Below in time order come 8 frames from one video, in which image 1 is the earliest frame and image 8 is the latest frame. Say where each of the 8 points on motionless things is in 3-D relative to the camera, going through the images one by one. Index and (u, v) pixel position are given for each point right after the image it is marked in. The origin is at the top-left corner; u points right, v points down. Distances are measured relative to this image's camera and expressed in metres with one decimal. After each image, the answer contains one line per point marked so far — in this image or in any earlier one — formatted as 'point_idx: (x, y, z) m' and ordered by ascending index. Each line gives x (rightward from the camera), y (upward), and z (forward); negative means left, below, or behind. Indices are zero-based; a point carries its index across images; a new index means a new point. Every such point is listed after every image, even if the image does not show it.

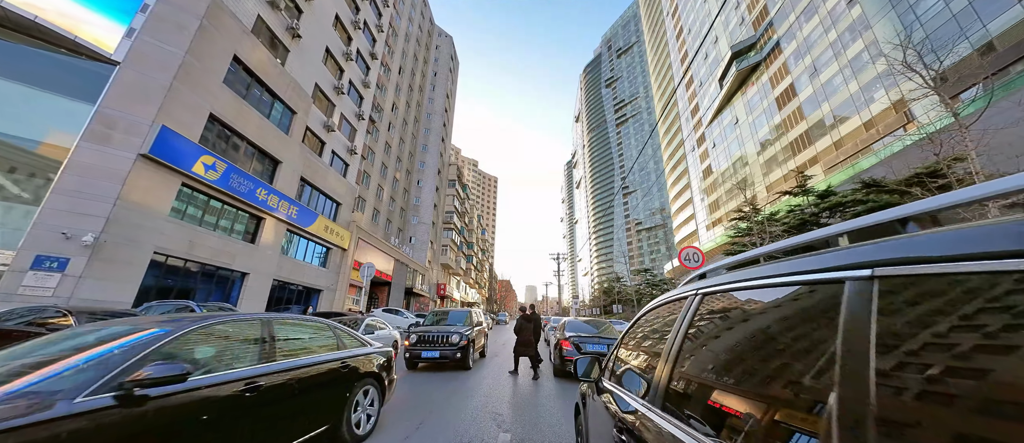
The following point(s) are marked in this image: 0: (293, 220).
0: (-13.0, 0.0, +18.6) m
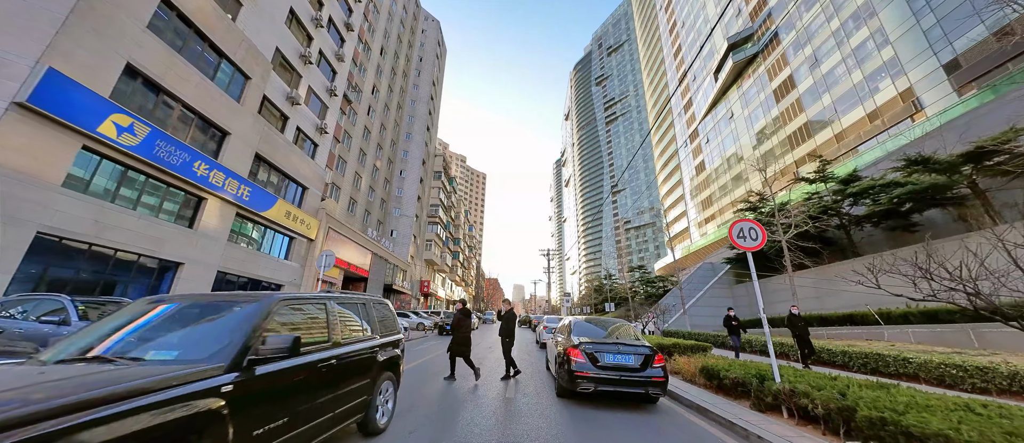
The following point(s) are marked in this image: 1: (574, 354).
0: (-13.6, +0.9, +15.9) m
1: (+1.1, -2.4, +5.5) m
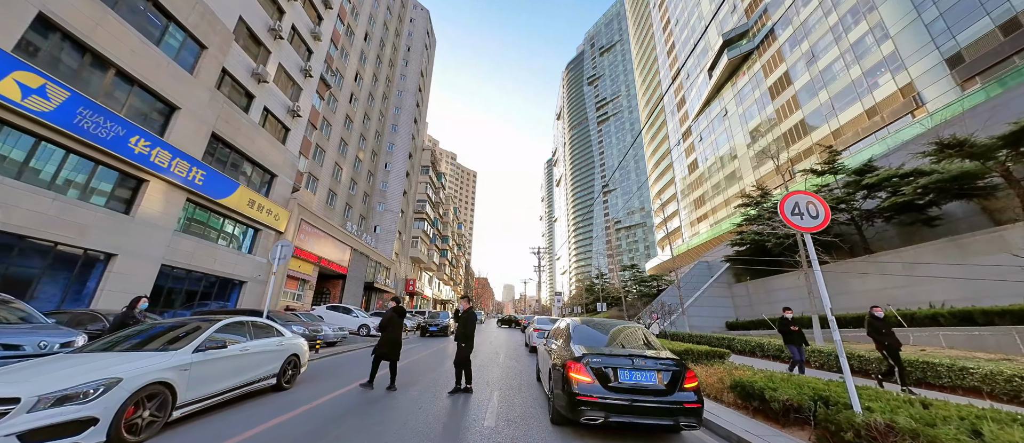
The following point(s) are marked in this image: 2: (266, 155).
0: (-14.1, +1.5, +14.0) m
1: (+0.8, -2.0, +4.1) m
2: (-14.3, +3.9, +18.3) m
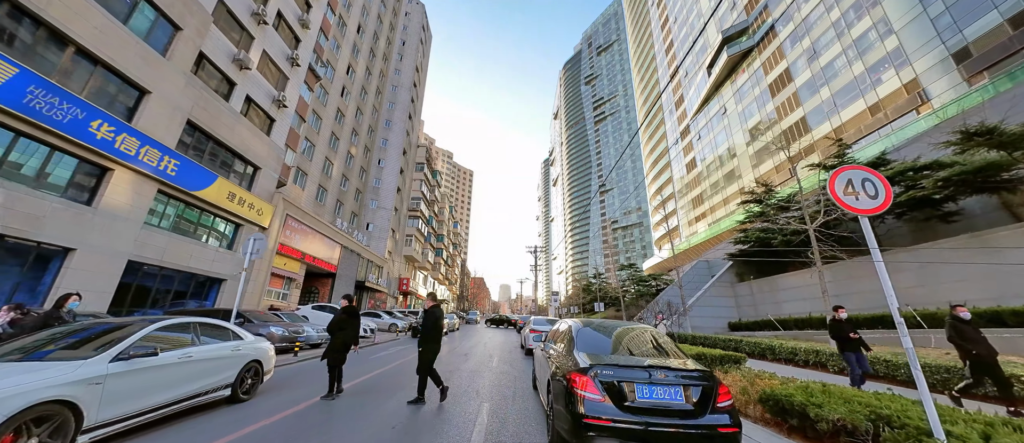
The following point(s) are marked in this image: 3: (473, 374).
0: (-14.3, +1.8, +13.0) m
1: (+0.7, -1.7, +3.3) m
2: (-14.5, +4.2, +17.4) m
3: (-1.1, -4.2, +8.7) m
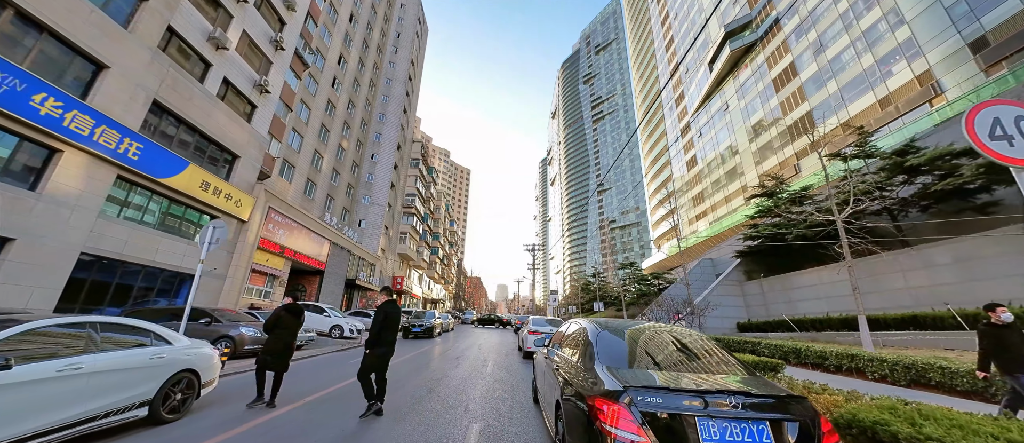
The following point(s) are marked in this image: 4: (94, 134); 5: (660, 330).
0: (-14.4, +2.2, +11.8) m
1: (+0.7, -1.4, +2.2) m
2: (-14.6, +4.6, +16.1) m
3: (-1.2, -3.9, +7.6) m
4: (-14.4, +3.0, +10.8) m
5: (+2.3, -1.6, +4.5) m
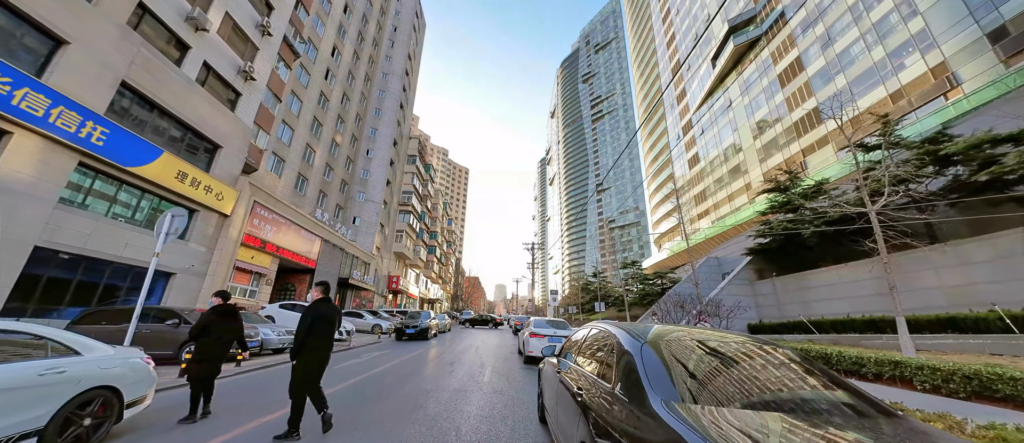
0: (-14.4, +2.5, +10.8) m
1: (+0.7, -1.1, +1.2) m
2: (-14.6, +4.9, +15.1) m
3: (-1.2, -3.6, +6.6) m
4: (-14.4, +3.3, +9.8) m
5: (+2.3, -1.4, +3.6) m
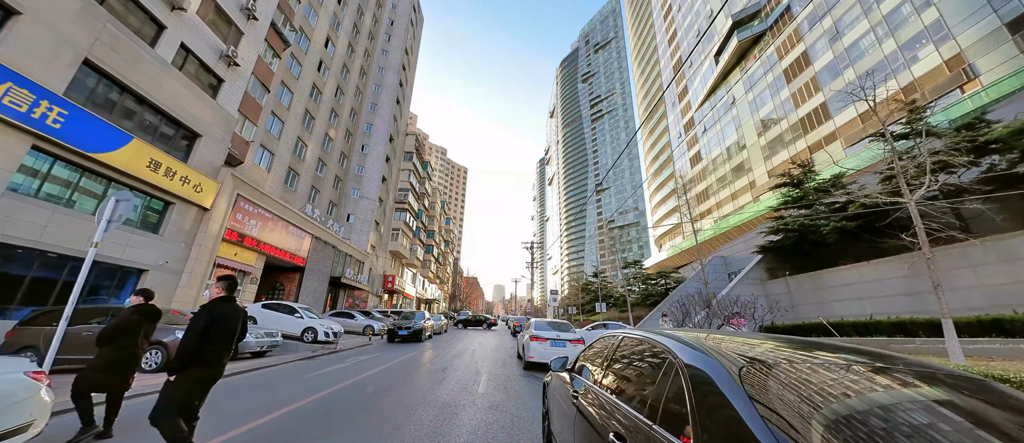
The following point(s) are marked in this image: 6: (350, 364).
0: (-14.4, +2.8, +9.8) m
1: (+0.7, -0.9, +0.3) m
2: (-14.7, +5.2, +14.1) m
3: (-1.2, -3.4, +5.7) m
4: (-14.4, +3.6, +8.8) m
5: (+2.3, -1.1, +2.7) m
6: (-5.9, -5.2, +11.6) m
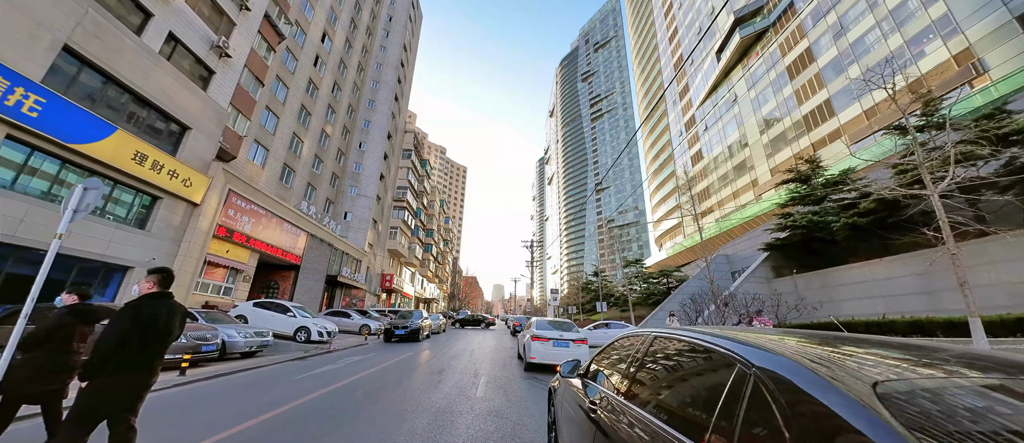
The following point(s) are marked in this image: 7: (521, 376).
0: (-14.4, +3.0, +9.3) m
1: (+0.8, -0.7, -0.2) m
2: (-14.7, +5.4, +13.6) m
3: (-1.2, -3.2, +5.2) m
4: (-14.4, +3.8, +8.3) m
5: (+2.3, -1.0, +2.2) m
6: (-5.9, -5.0, +11.1) m
7: (+0.2, -4.0, +8.2) m
